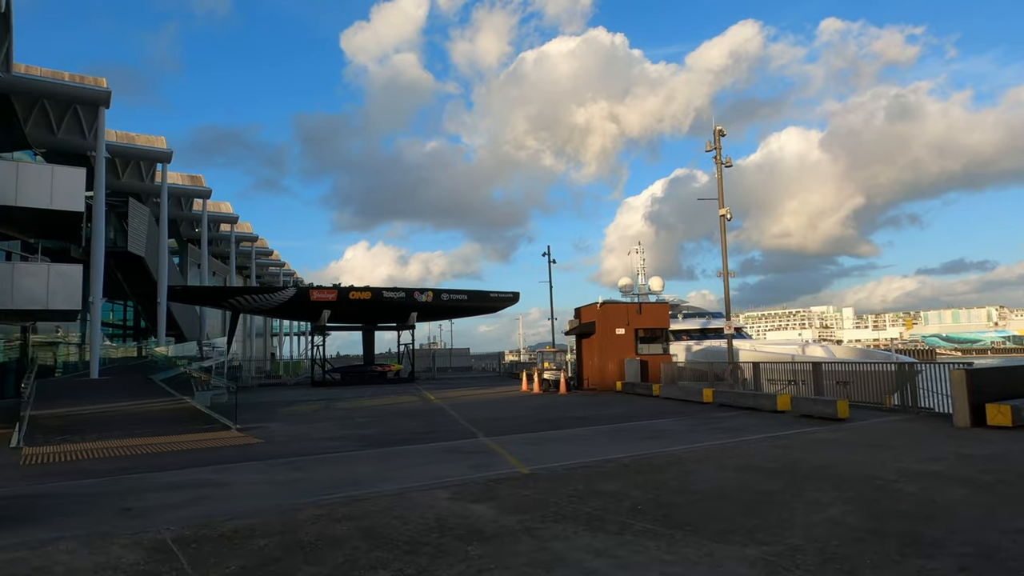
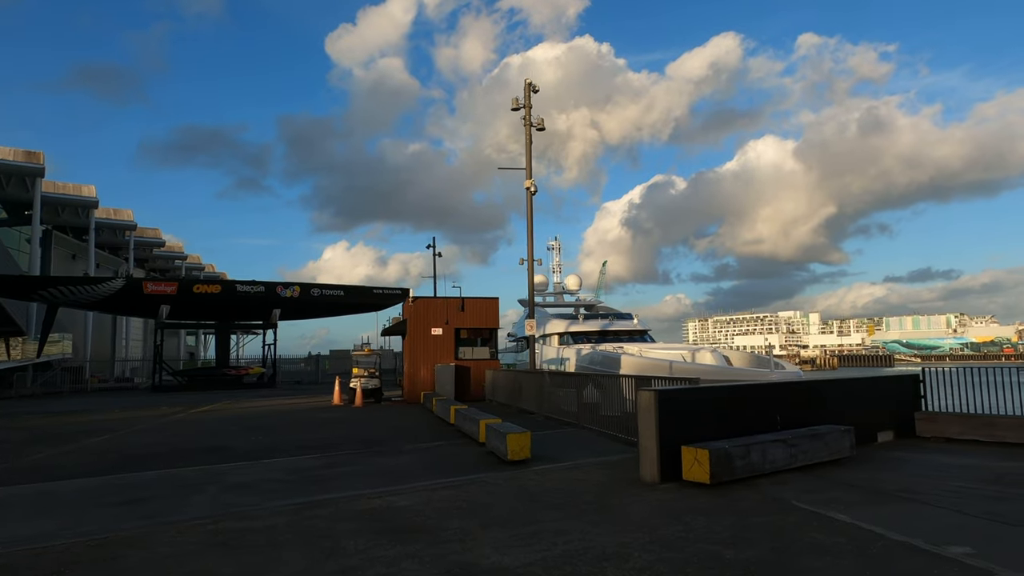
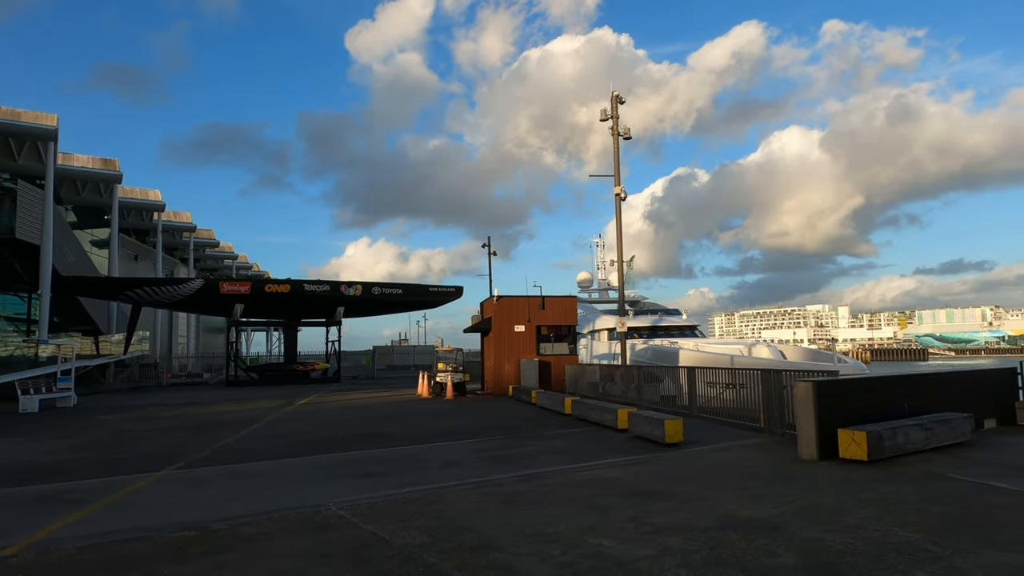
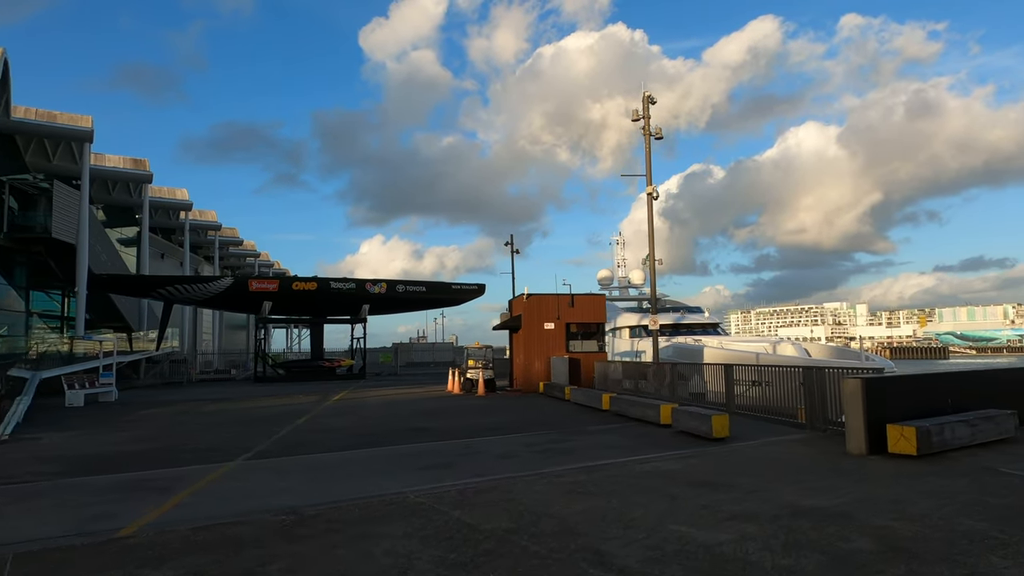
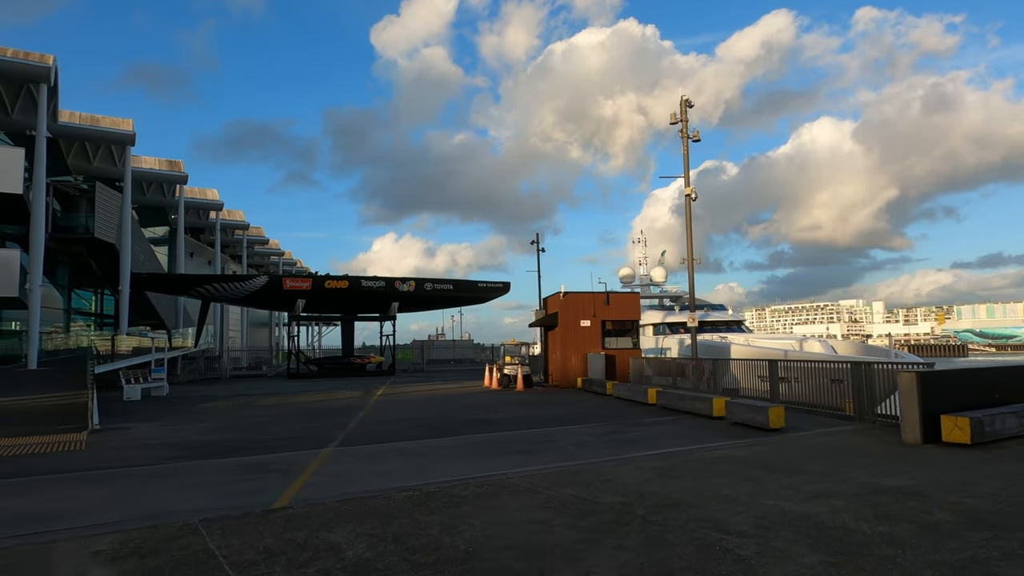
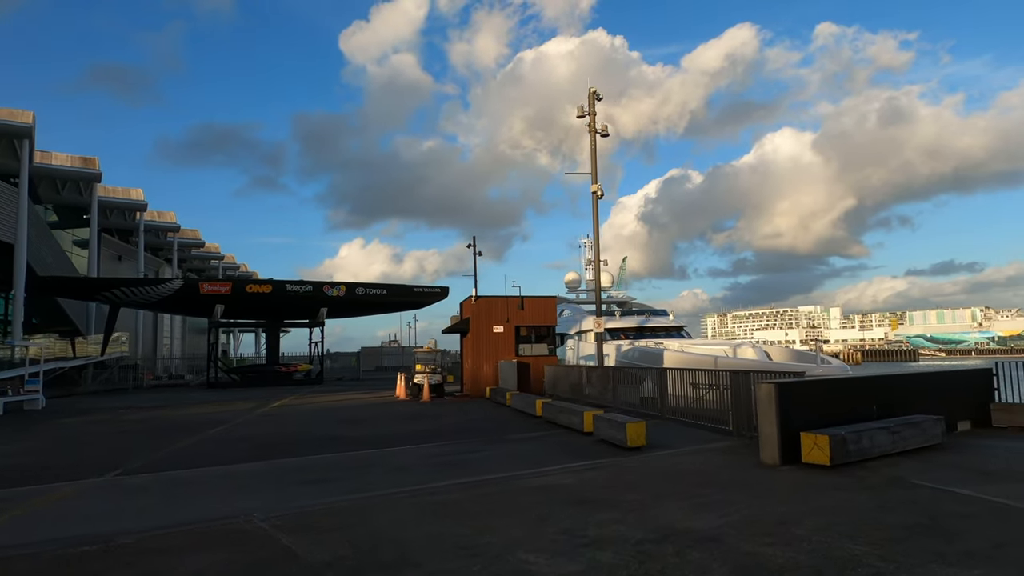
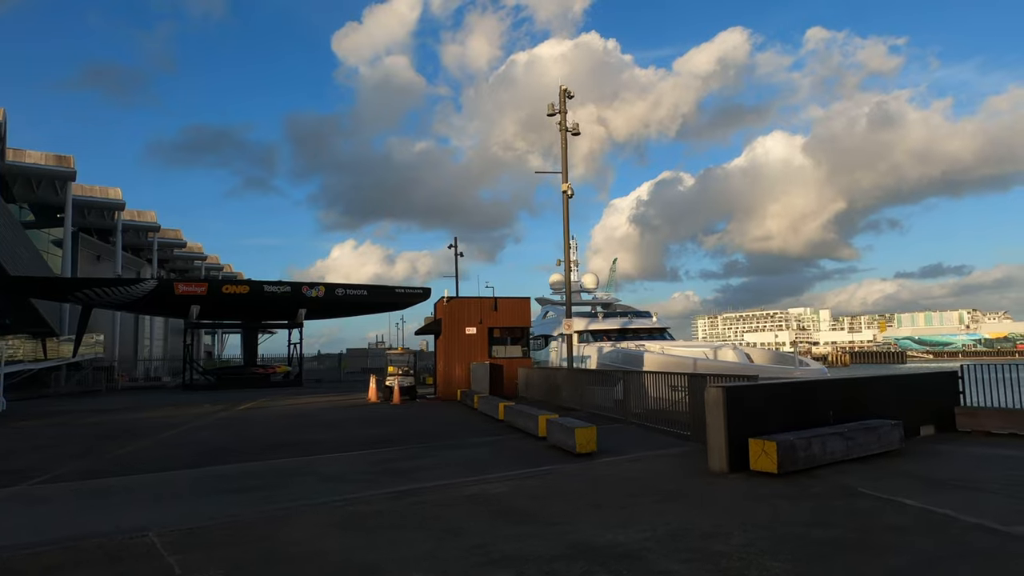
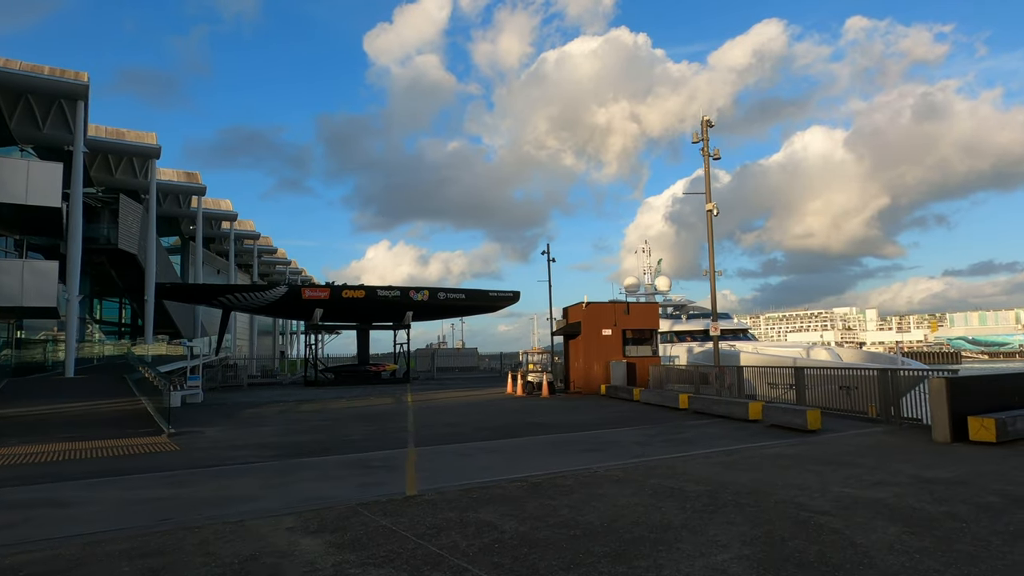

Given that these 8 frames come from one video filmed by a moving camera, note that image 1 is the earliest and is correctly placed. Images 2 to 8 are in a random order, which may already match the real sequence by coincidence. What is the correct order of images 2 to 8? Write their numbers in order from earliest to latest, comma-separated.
8, 5, 4, 3, 6, 7, 2
